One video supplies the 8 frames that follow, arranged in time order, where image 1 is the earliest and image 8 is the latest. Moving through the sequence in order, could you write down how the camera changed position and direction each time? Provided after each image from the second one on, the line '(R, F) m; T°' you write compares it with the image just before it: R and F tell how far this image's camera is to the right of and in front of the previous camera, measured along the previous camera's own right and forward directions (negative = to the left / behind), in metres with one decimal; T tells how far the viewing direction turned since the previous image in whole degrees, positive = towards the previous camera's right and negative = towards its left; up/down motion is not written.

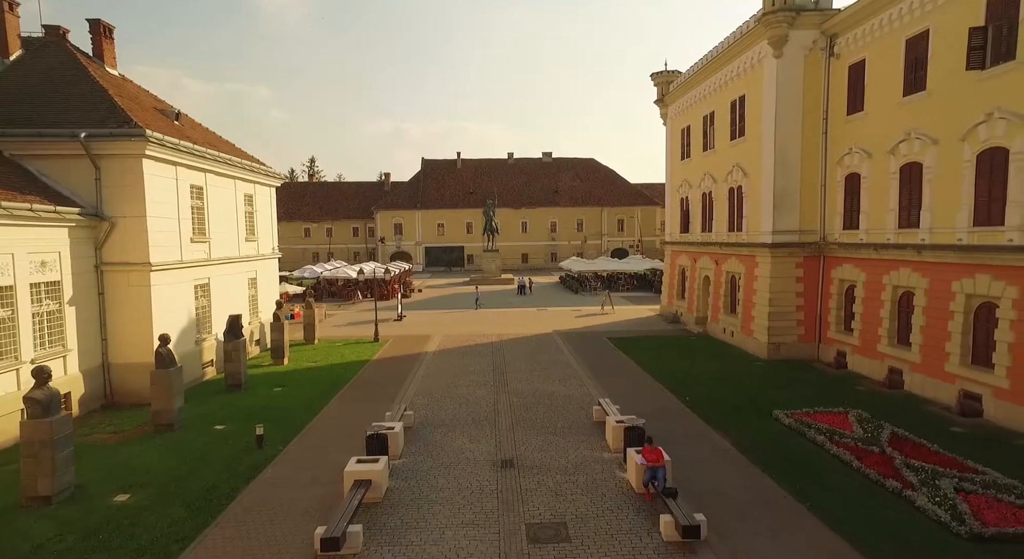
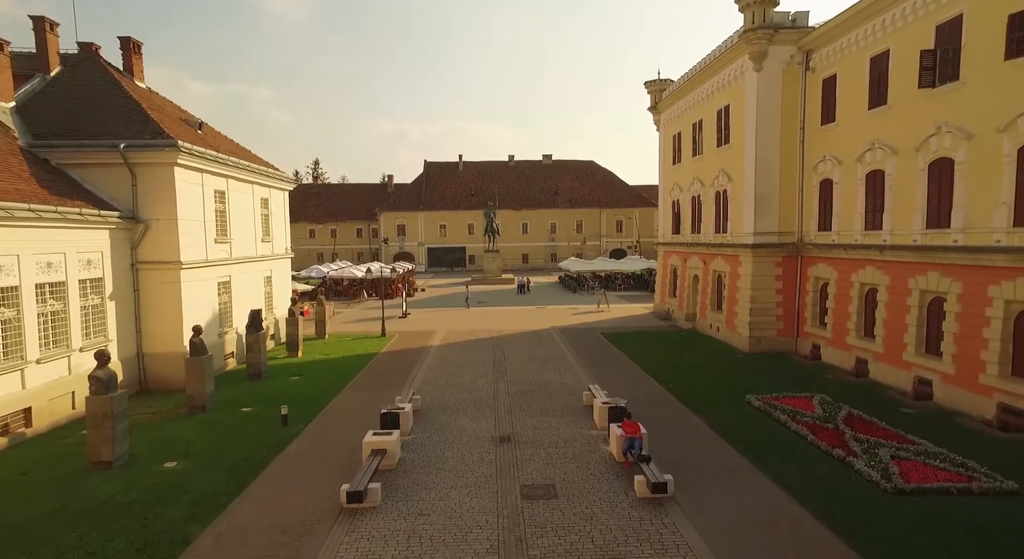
(+0.1, -1.6) m; 0°
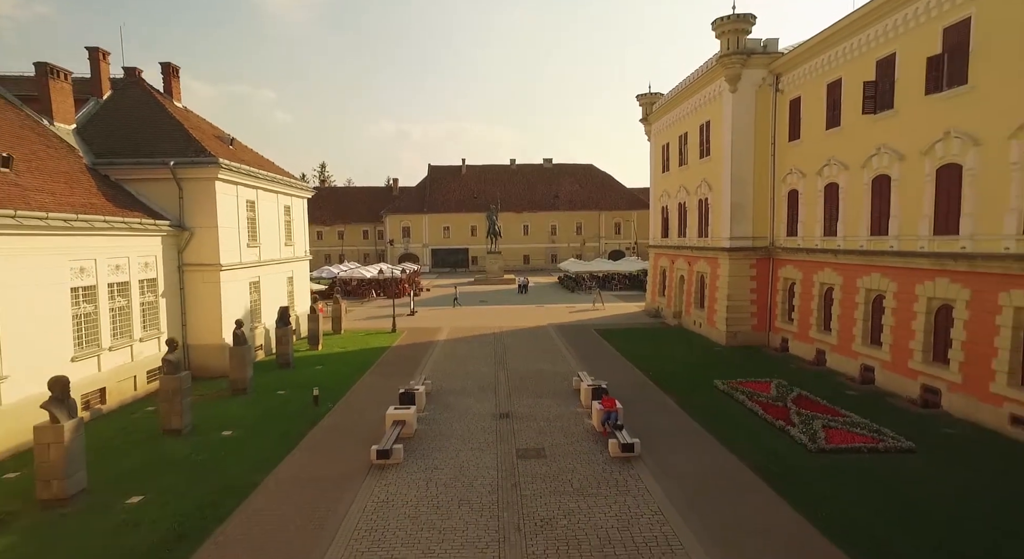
(+0.1, -2.5) m; 0°
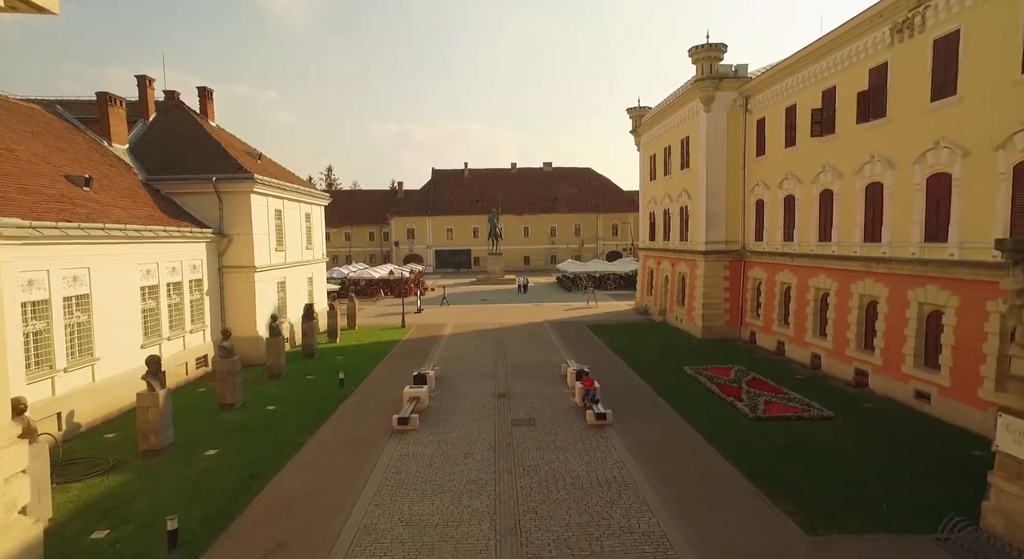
(+0.2, -2.9) m; 0°
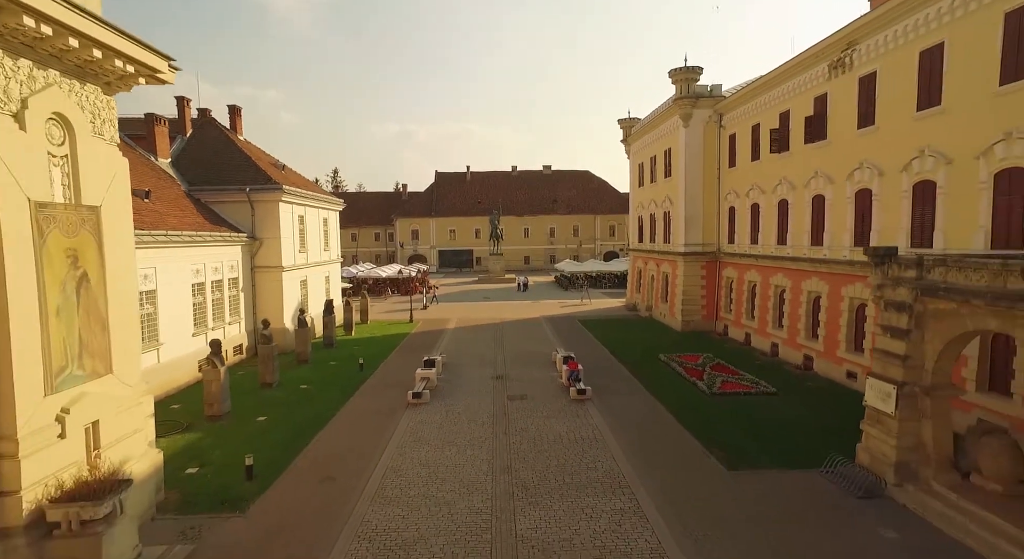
(+0.2, -3.1) m; 0°
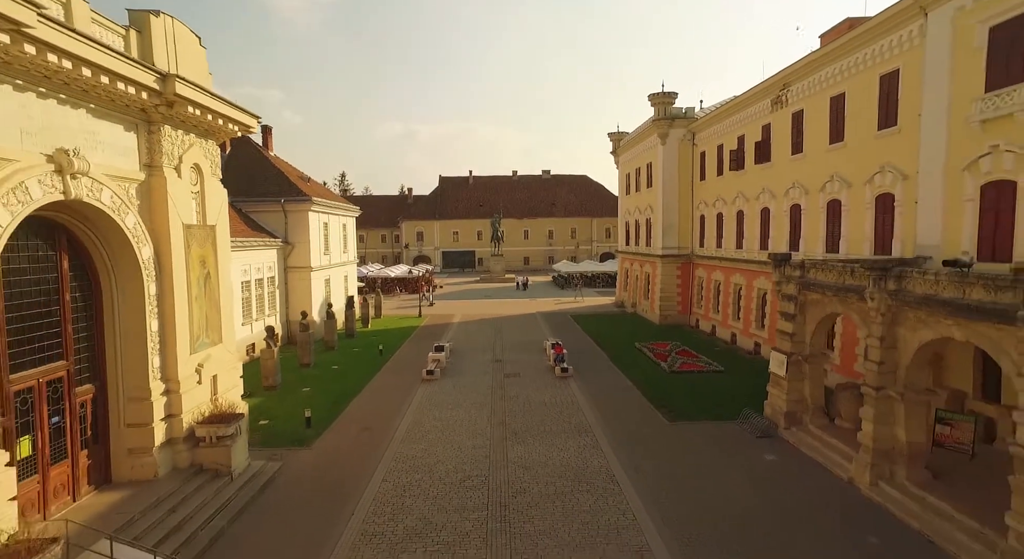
(+0.2, -4.0) m; 0°
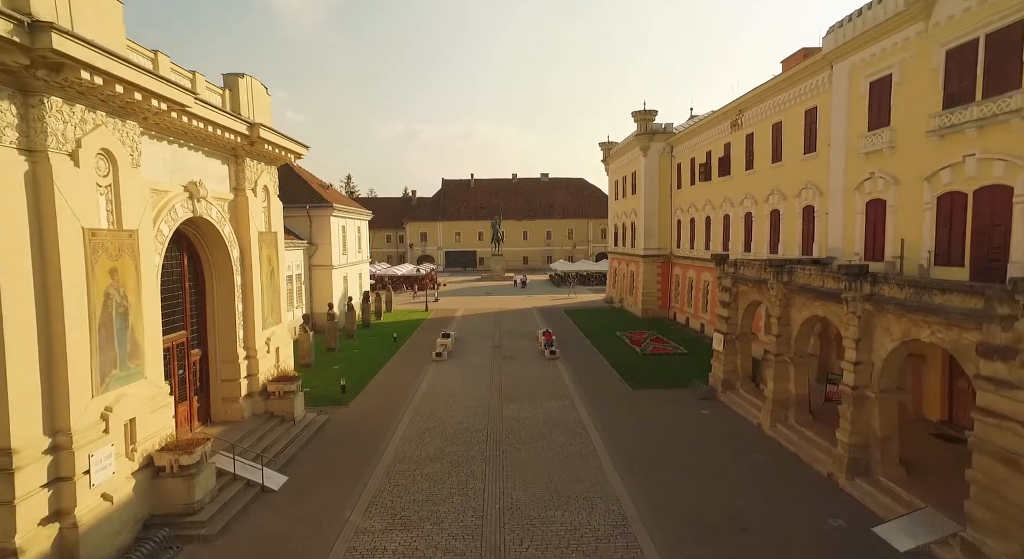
(+0.2, -4.0) m; 0°
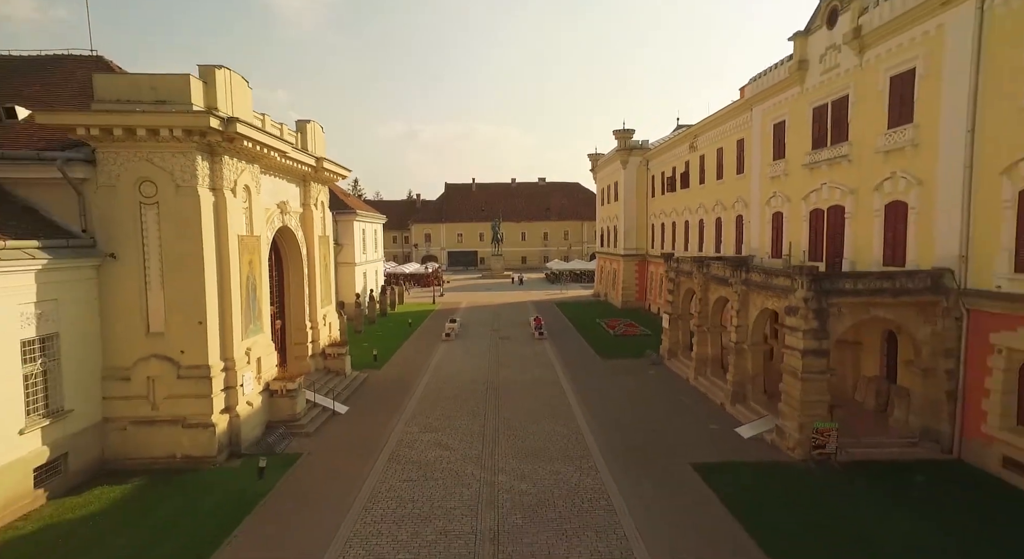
(+0.2, -5.6) m; 0°
